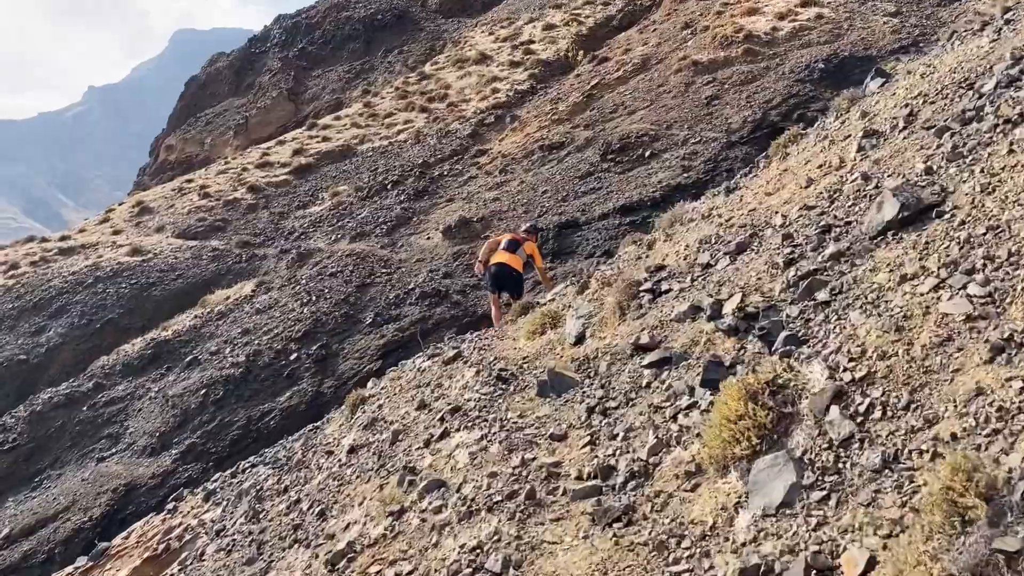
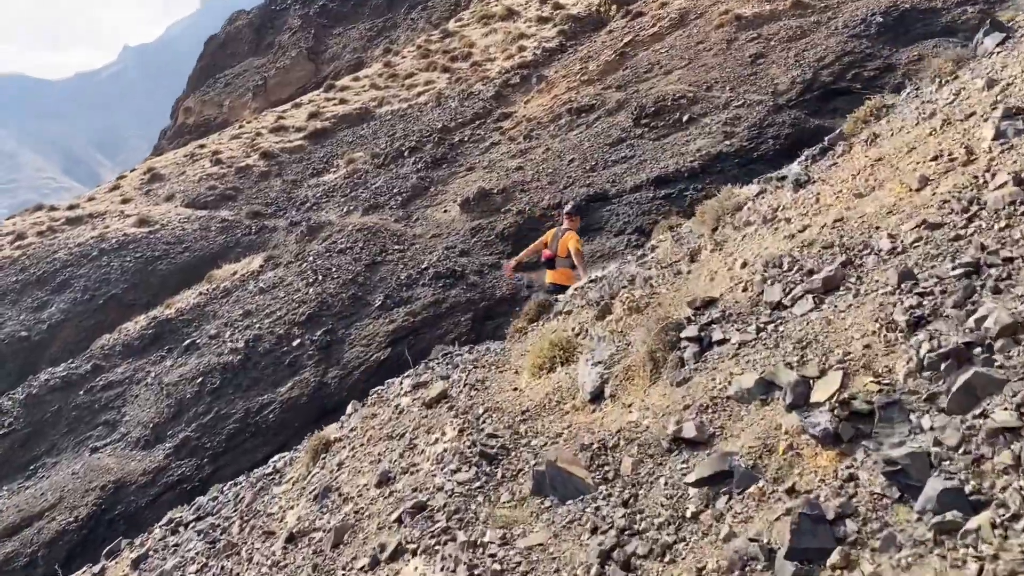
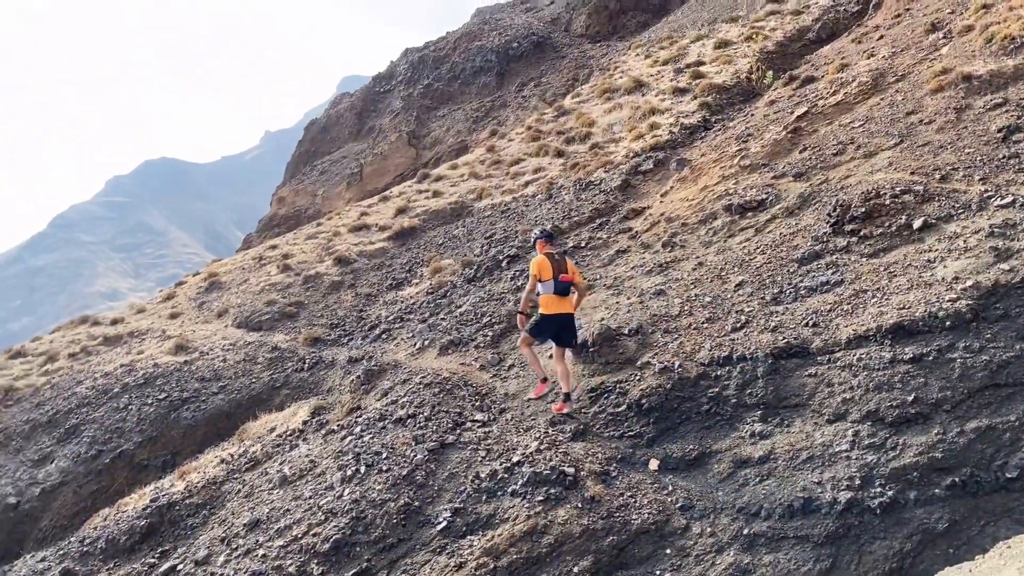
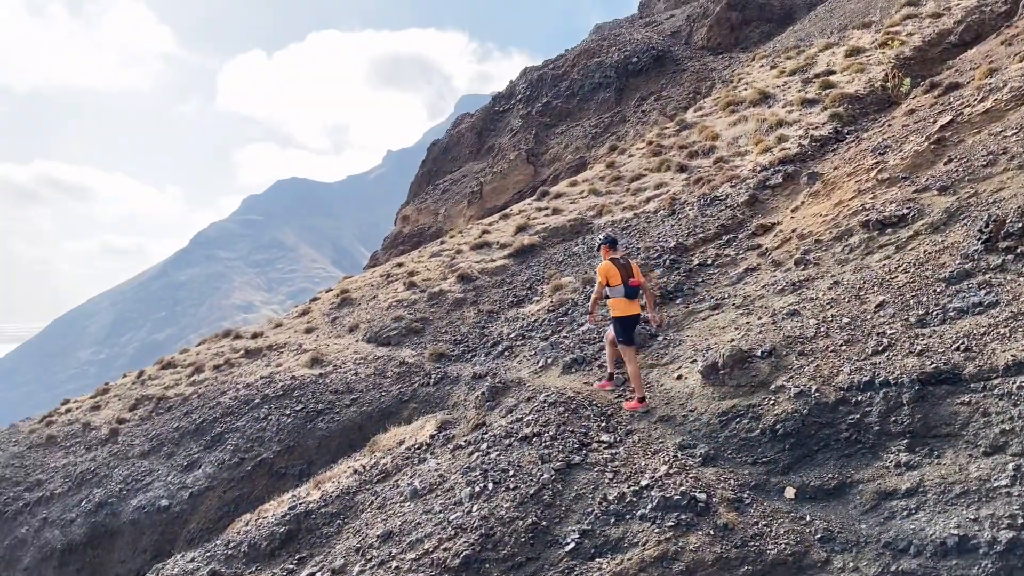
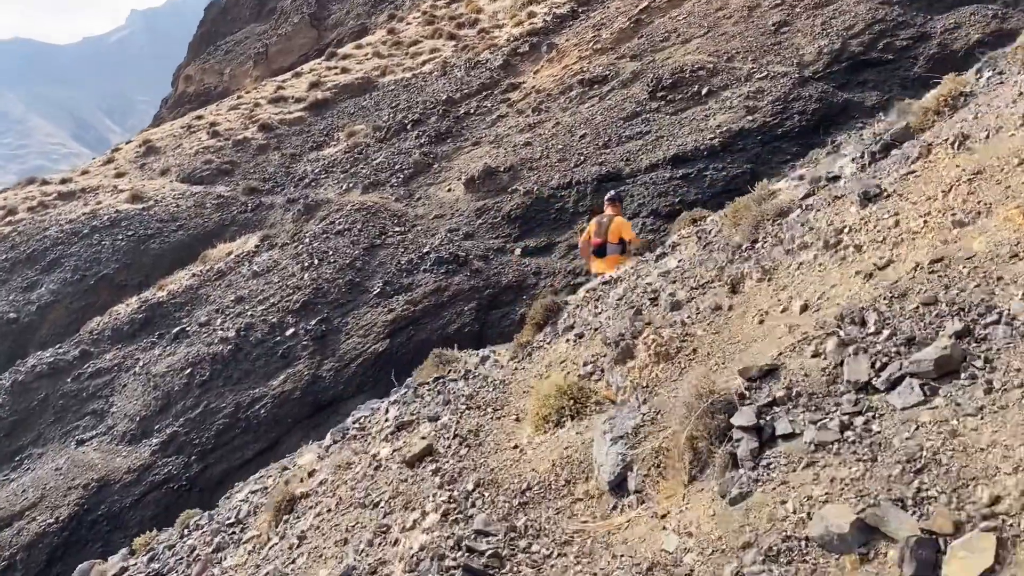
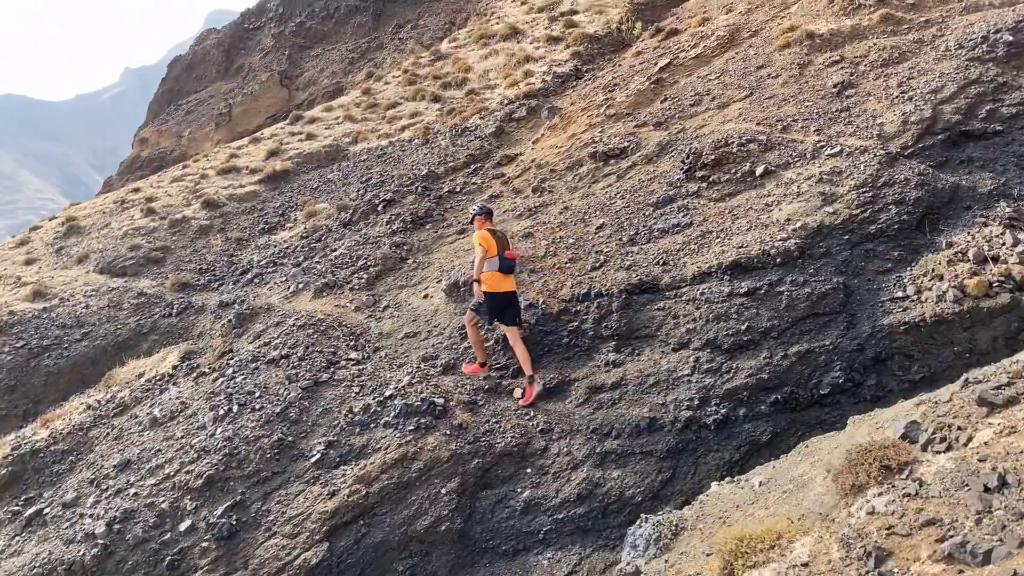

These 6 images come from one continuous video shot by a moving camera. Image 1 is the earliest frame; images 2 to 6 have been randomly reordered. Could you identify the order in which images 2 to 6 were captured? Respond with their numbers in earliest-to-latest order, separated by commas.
2, 5, 6, 3, 4
